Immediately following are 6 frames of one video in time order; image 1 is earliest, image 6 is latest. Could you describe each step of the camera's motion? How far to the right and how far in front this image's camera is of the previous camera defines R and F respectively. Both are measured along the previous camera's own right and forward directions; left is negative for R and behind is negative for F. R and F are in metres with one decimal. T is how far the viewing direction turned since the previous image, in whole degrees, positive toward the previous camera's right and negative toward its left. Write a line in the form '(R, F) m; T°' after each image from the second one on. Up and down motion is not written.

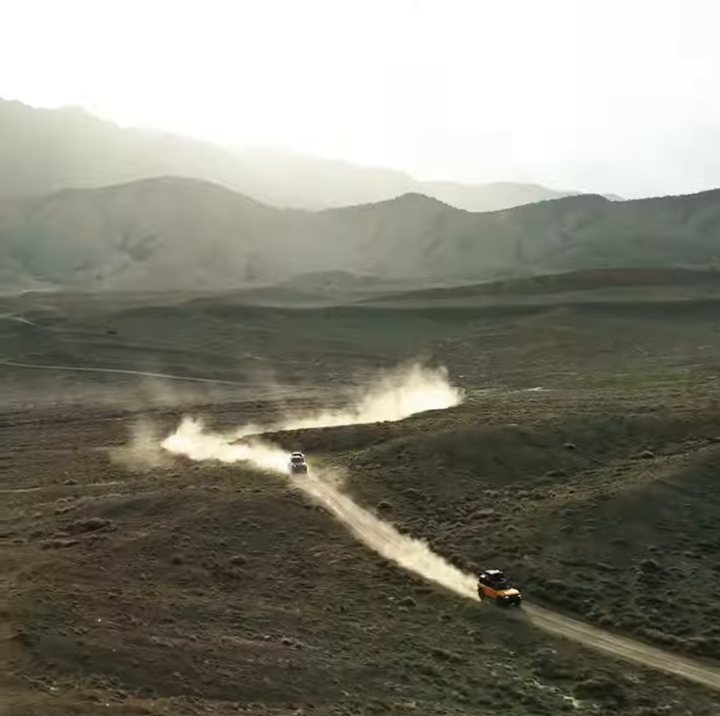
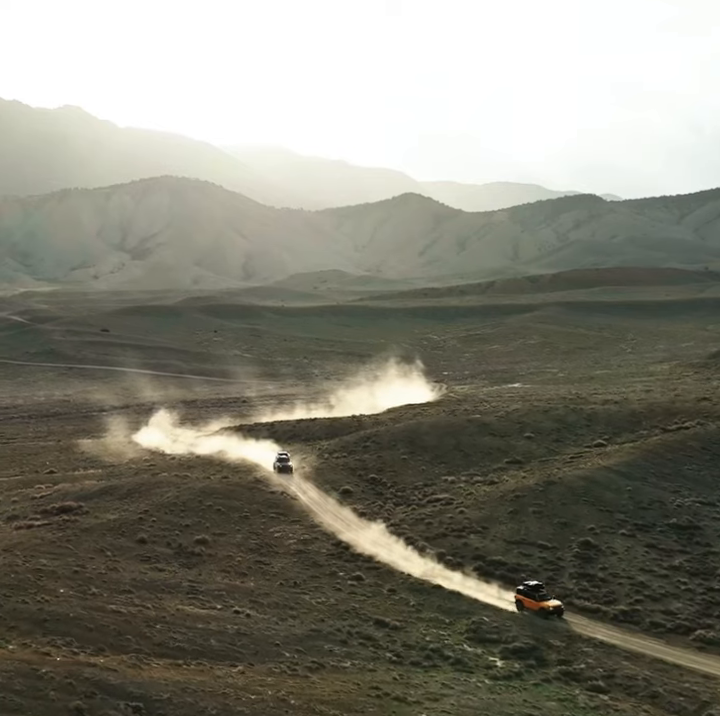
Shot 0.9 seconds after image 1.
(+1.5, -2.1) m; 0°
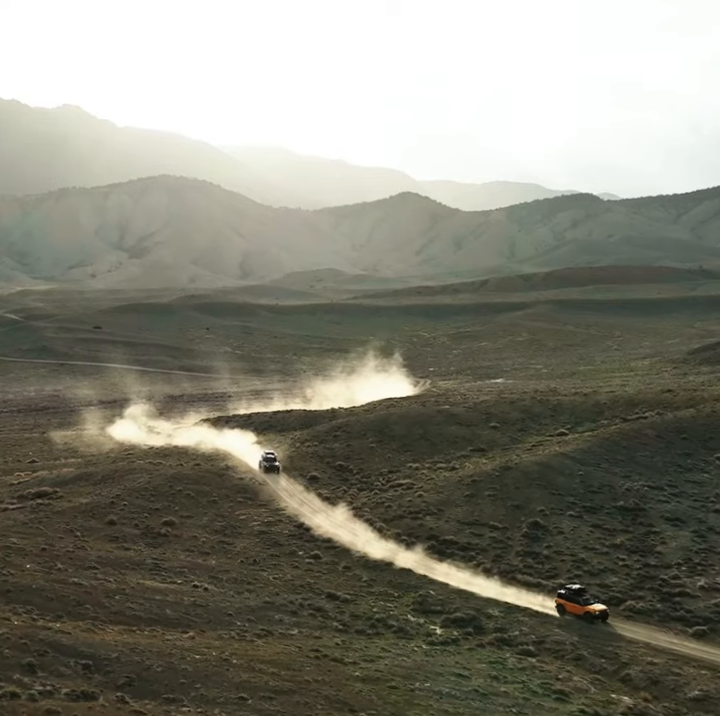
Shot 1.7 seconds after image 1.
(+1.4, -1.7) m; 0°
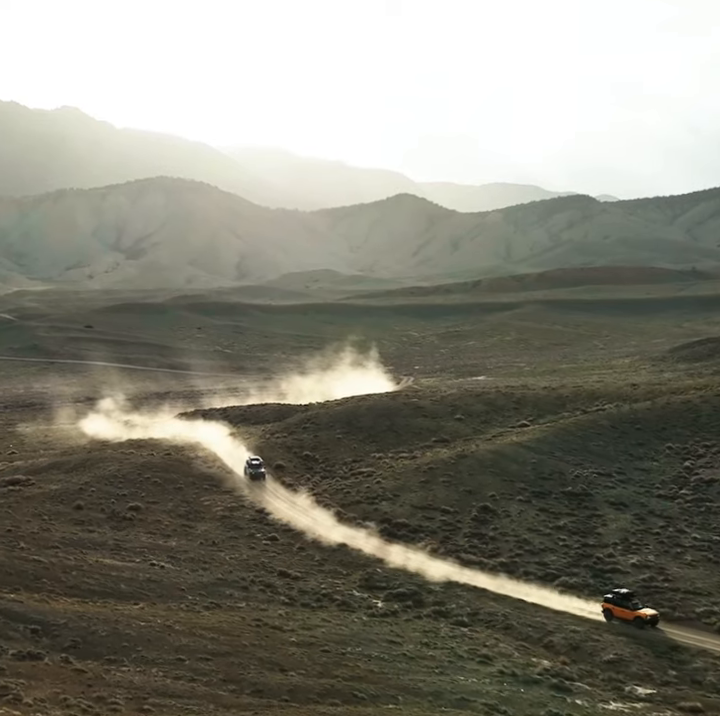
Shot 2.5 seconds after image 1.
(+1.5, -1.6) m; 0°
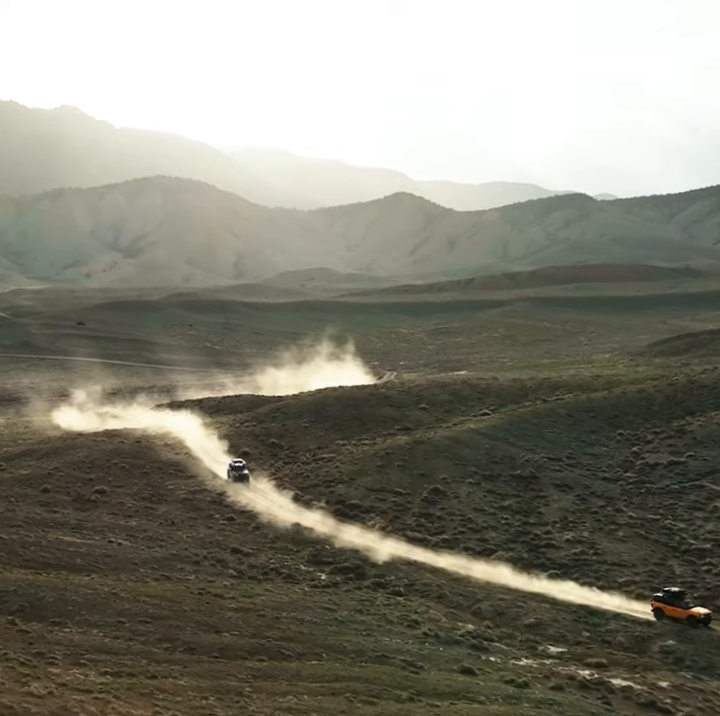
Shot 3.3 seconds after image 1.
(+1.6, -1.6) m; 0°
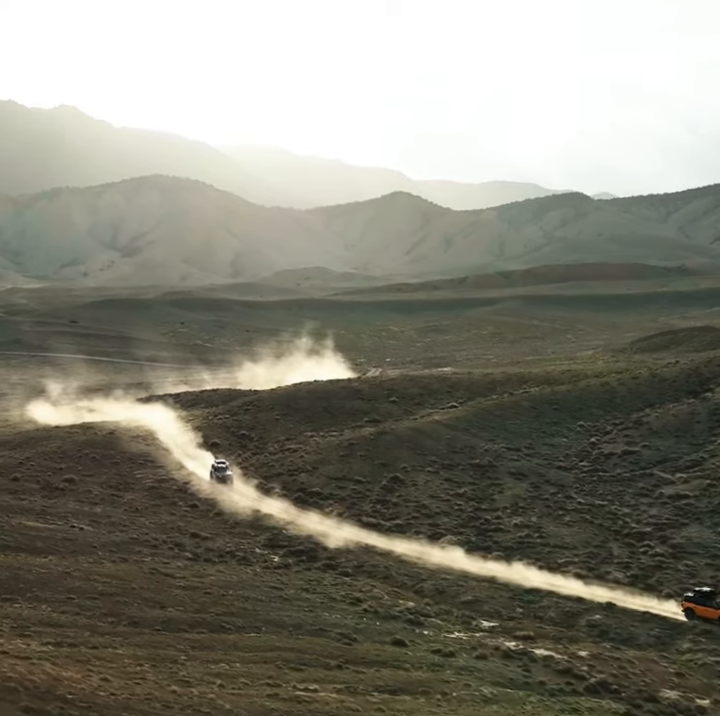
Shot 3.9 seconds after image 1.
(+1.4, -1.1) m; 0°
